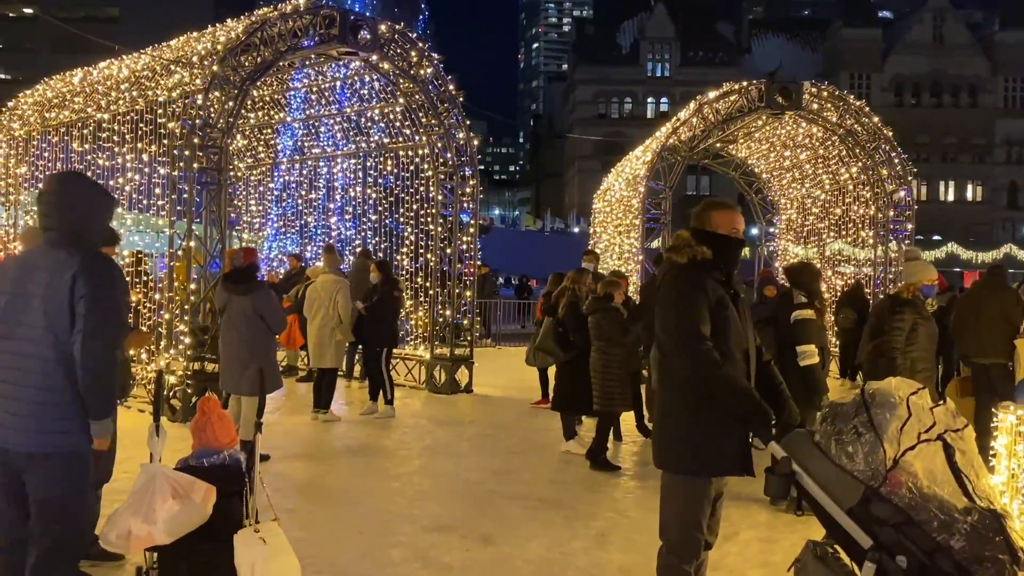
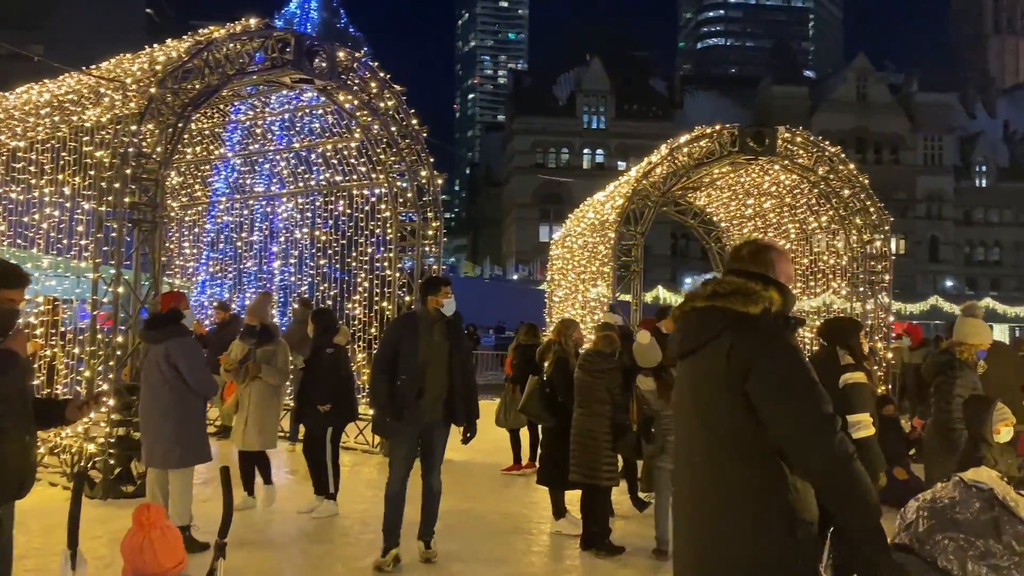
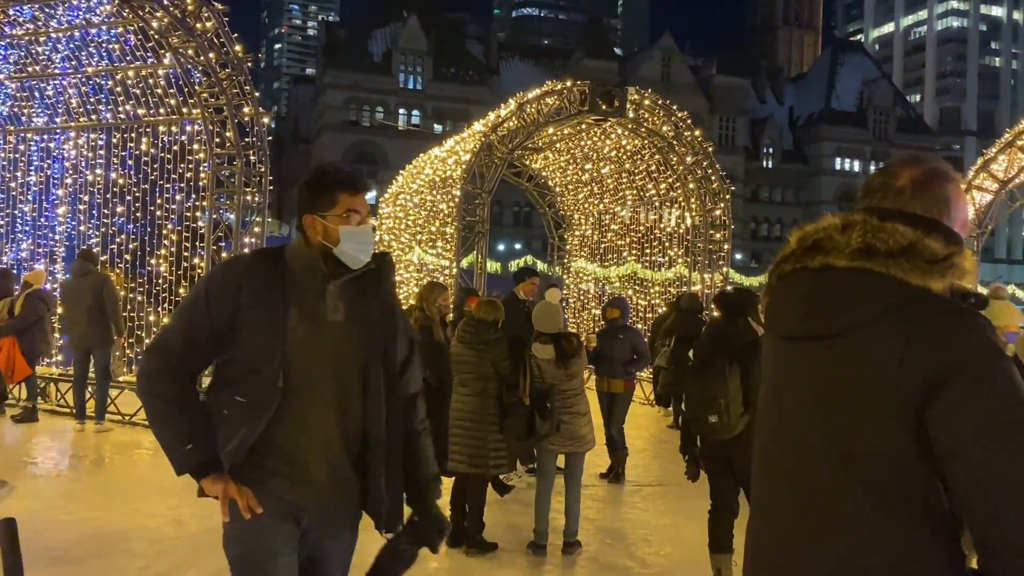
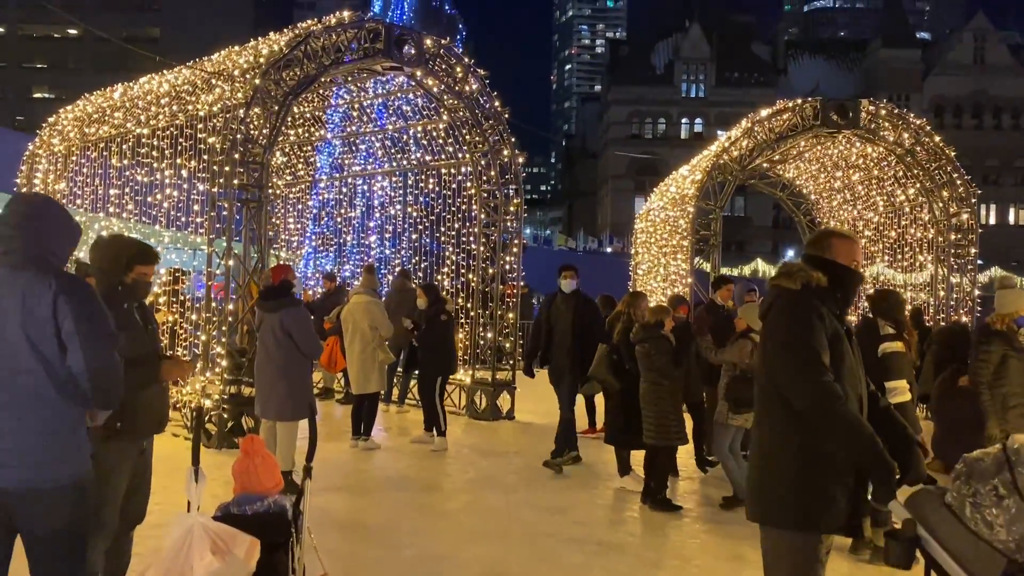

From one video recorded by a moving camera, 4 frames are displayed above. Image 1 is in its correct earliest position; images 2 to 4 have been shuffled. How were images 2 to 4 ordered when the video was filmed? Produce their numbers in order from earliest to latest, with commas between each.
4, 2, 3
